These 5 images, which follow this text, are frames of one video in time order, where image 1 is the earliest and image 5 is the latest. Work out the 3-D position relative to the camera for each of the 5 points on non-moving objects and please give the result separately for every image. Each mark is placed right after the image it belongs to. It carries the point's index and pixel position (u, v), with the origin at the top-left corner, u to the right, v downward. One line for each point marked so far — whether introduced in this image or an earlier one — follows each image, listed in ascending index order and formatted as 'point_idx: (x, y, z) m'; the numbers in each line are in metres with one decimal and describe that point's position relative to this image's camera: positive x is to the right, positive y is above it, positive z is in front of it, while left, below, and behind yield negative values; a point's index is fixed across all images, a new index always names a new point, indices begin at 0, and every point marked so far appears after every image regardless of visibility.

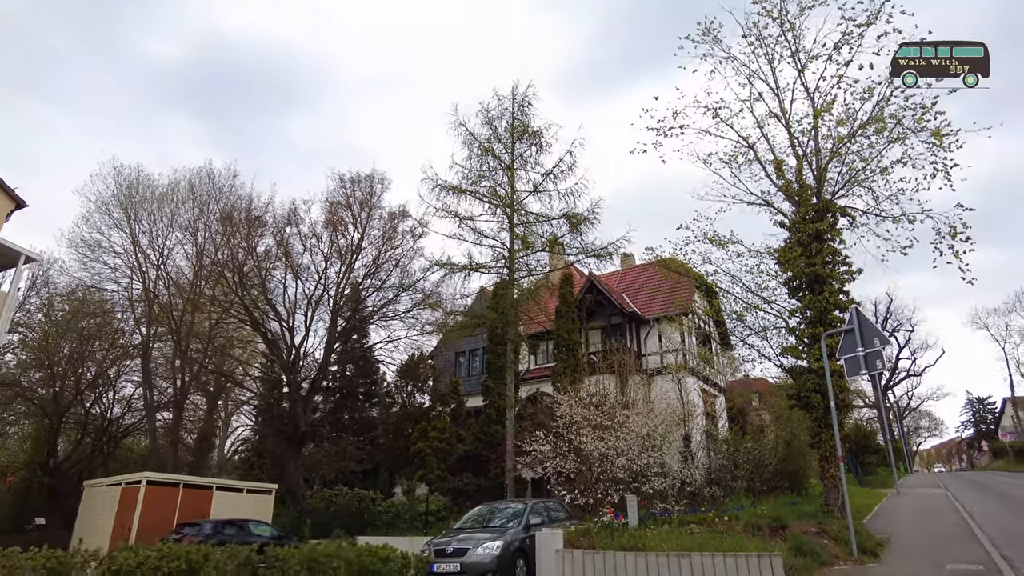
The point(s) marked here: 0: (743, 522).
0: (+4.1, -4.2, +11.4) m
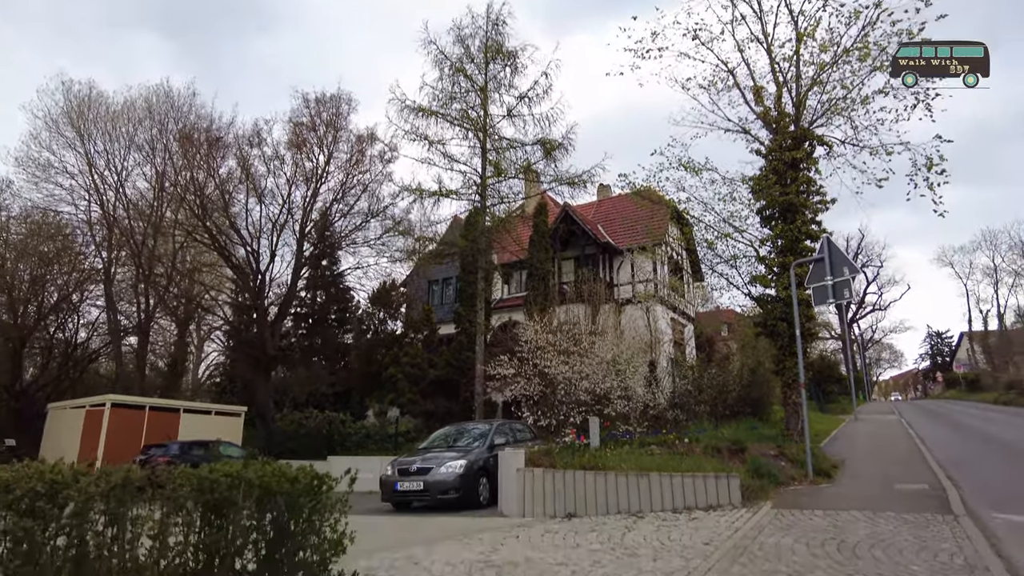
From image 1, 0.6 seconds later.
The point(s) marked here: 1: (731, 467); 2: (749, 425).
0: (+3.5, -2.8, +11.6) m
1: (+3.5, -2.9, +10.4) m
2: (+5.3, -3.1, +14.5) m
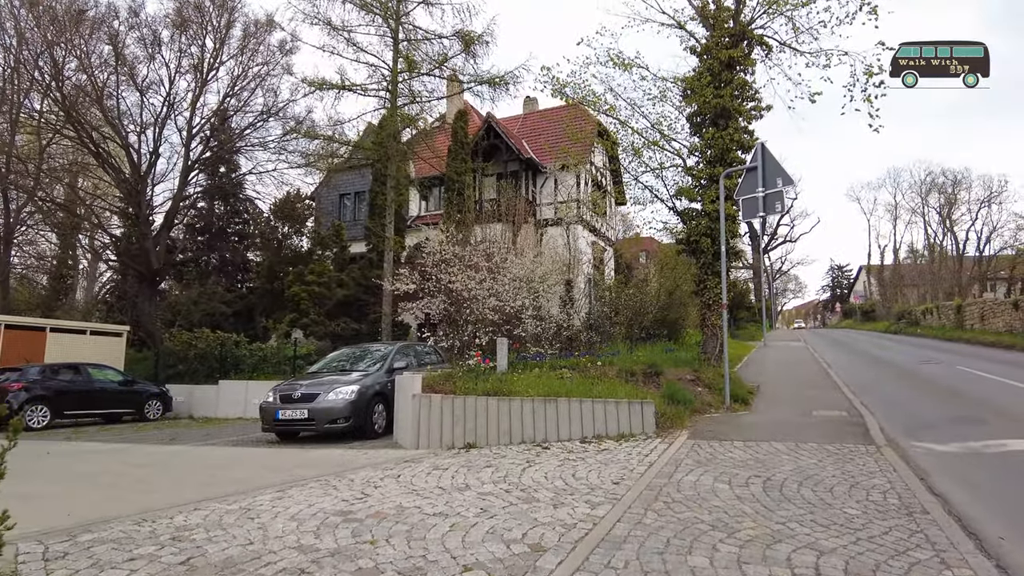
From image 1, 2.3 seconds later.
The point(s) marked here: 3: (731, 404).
0: (+1.8, -1.3, +10.7) m
1: (+2.0, -1.6, +9.5) m
2: (+3.3, -1.3, +13.8) m
3: (+3.6, -1.9, +10.5) m
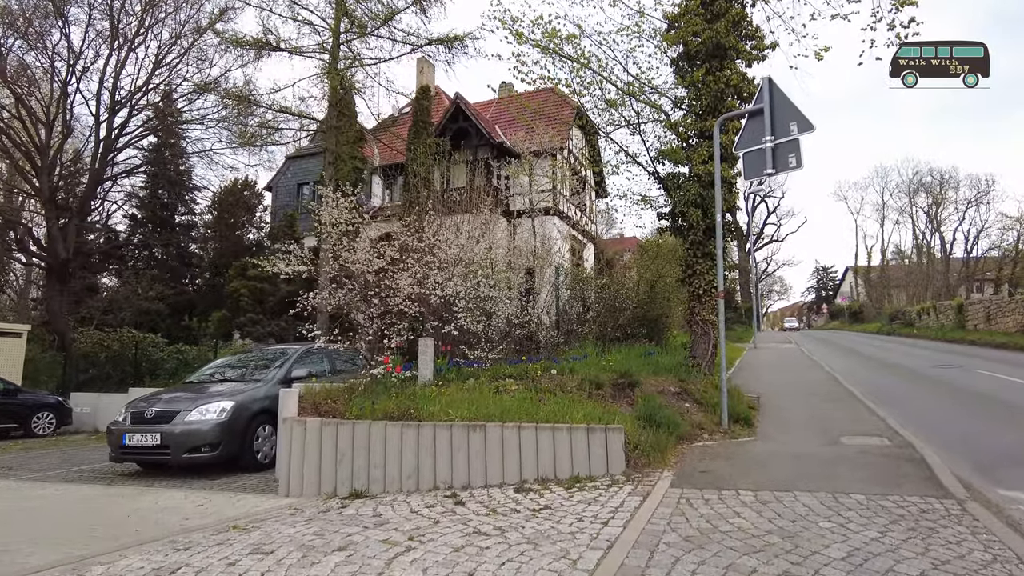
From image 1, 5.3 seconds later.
0: (+0.9, -1.1, +8.1) m
1: (+1.1, -1.3, +6.9) m
2: (+2.3, -1.1, +11.2) m
3: (+2.7, -1.7, +7.9) m
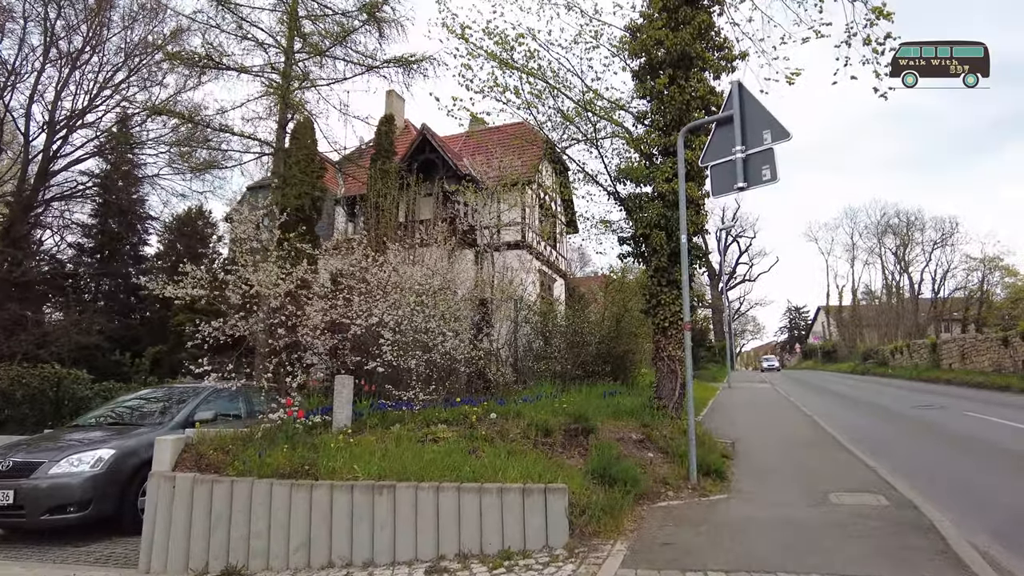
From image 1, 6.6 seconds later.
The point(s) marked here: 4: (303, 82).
0: (+0.1, -1.4, +6.9) m
1: (+0.4, -1.6, +5.7) m
2: (+1.5, -1.6, +10.0) m
3: (+2.0, -2.0, +6.7) m
4: (-5.6, +5.5, +17.0) m
